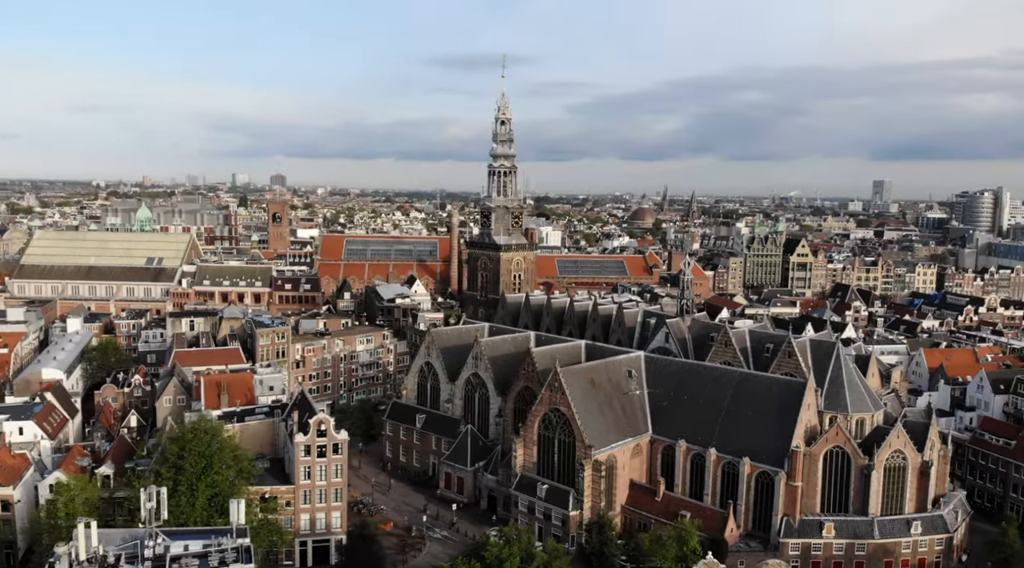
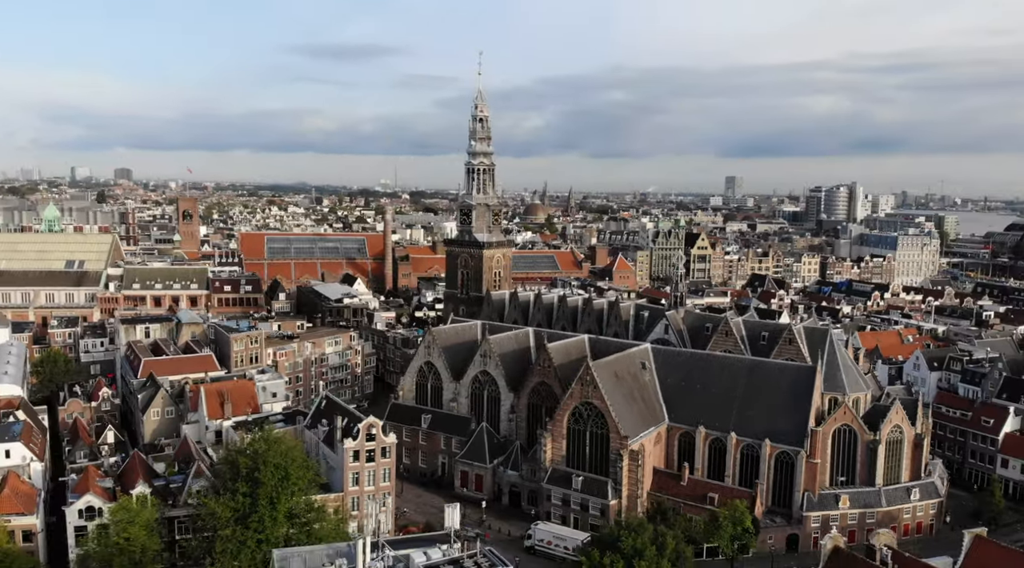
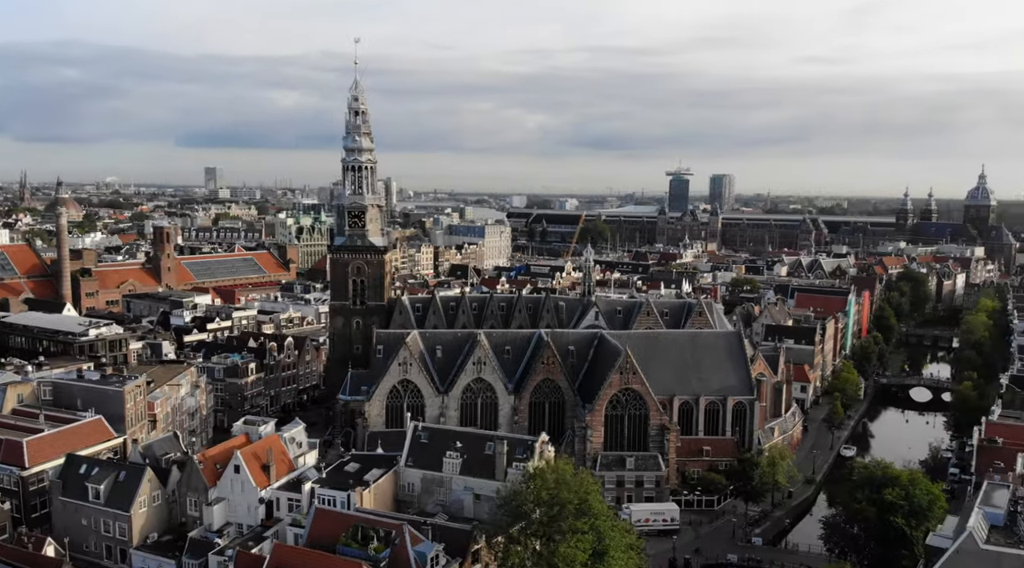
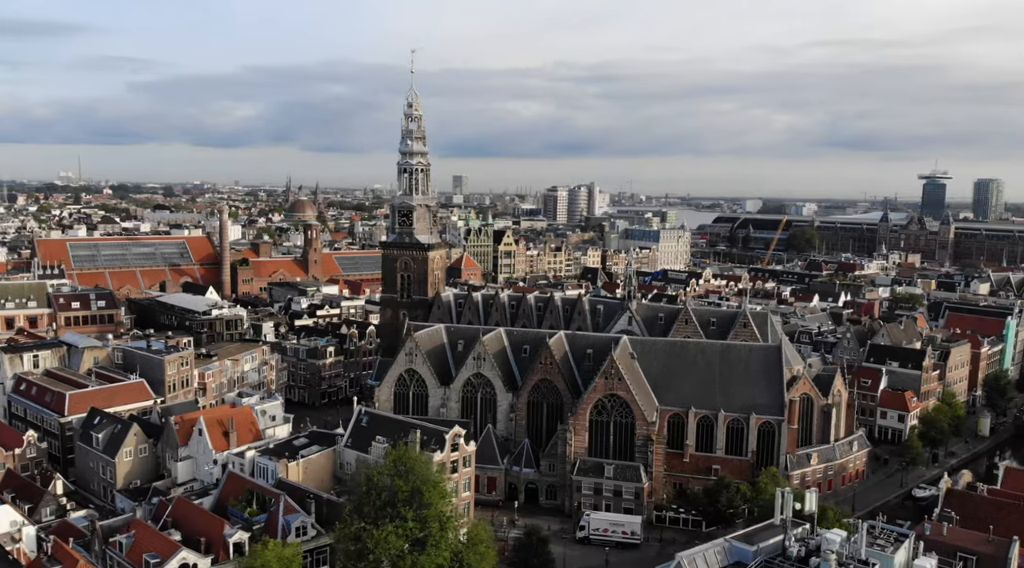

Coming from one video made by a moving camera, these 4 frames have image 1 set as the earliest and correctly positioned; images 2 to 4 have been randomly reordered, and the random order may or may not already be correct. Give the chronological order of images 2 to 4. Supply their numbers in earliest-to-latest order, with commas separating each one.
2, 4, 3
